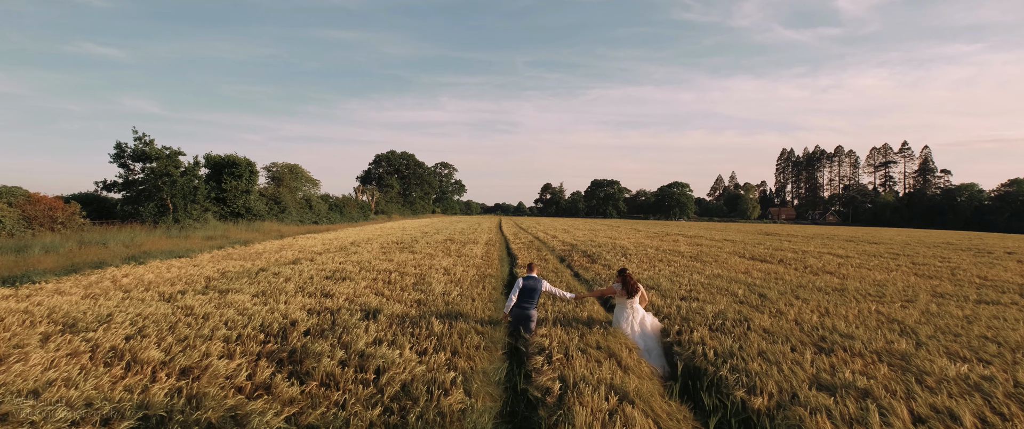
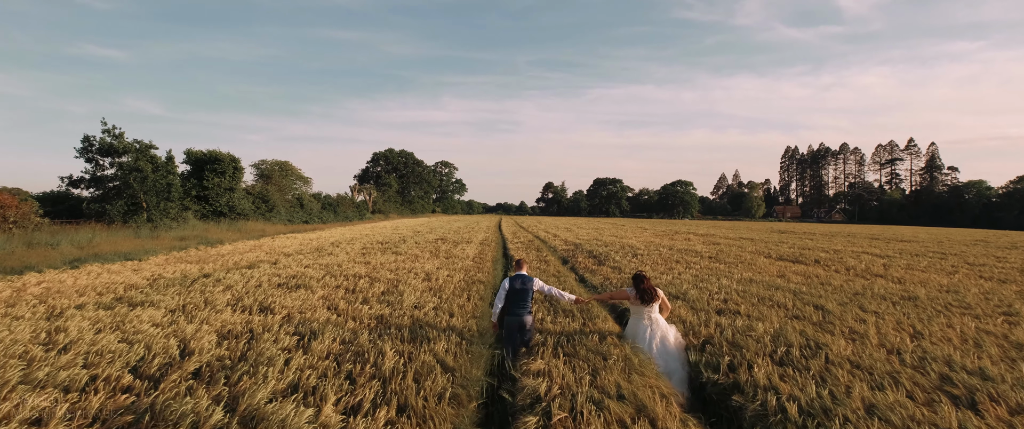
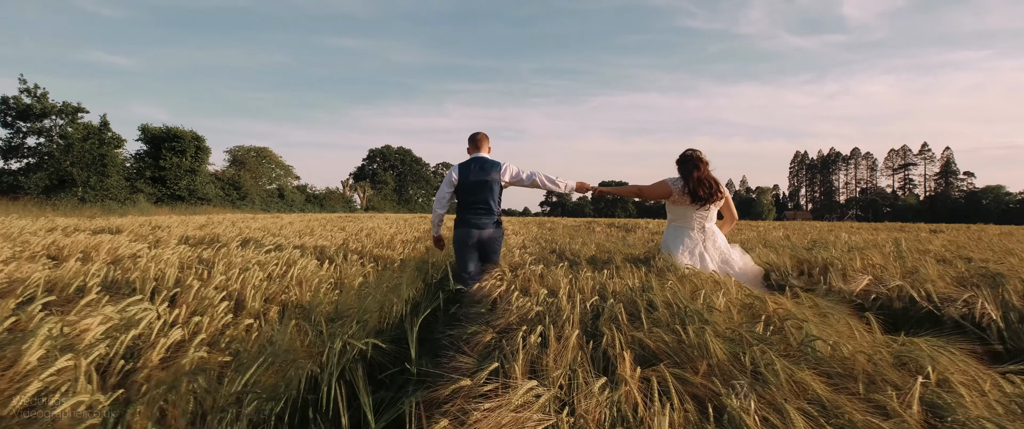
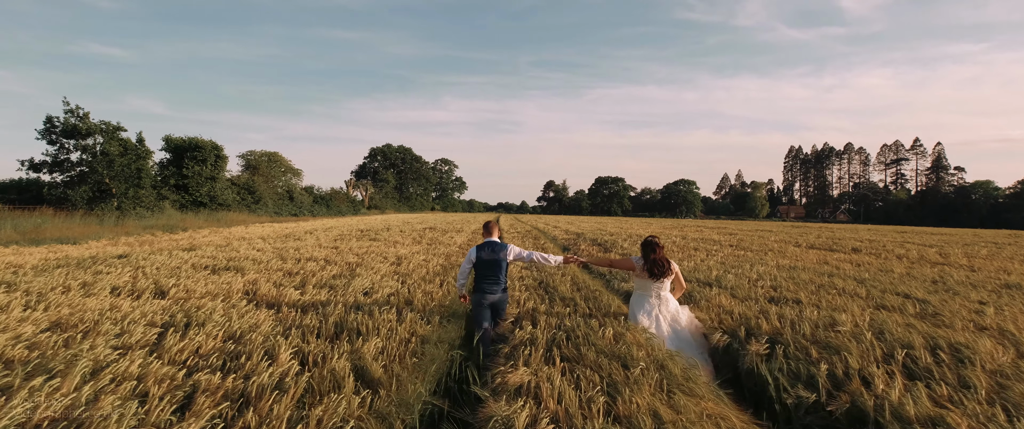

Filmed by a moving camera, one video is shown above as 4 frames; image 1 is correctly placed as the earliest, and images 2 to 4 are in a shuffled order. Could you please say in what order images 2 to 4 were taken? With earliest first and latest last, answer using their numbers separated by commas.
2, 4, 3
